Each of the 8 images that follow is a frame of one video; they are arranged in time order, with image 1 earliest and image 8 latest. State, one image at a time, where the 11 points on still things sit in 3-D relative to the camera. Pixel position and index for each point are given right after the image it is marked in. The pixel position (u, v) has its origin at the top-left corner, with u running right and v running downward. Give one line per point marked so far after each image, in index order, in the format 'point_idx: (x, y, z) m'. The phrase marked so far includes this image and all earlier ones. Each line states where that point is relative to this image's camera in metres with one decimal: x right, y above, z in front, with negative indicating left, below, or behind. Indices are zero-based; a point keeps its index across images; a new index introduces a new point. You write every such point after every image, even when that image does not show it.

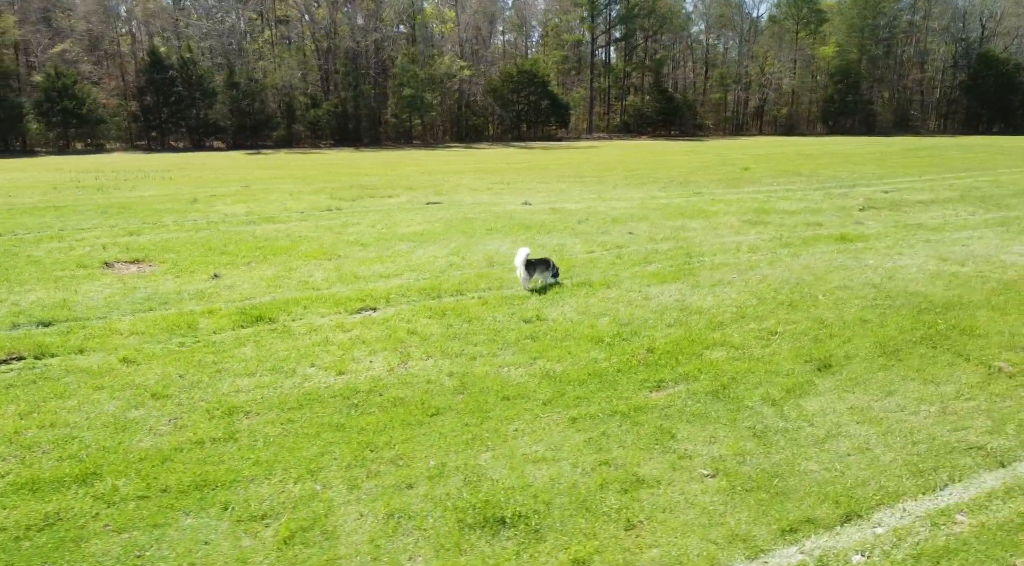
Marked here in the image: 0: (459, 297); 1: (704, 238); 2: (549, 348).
0: (-0.6, -0.2, +8.8) m
1: (+3.3, +0.8, +13.1) m
2: (+0.3, -0.6, +6.9) m
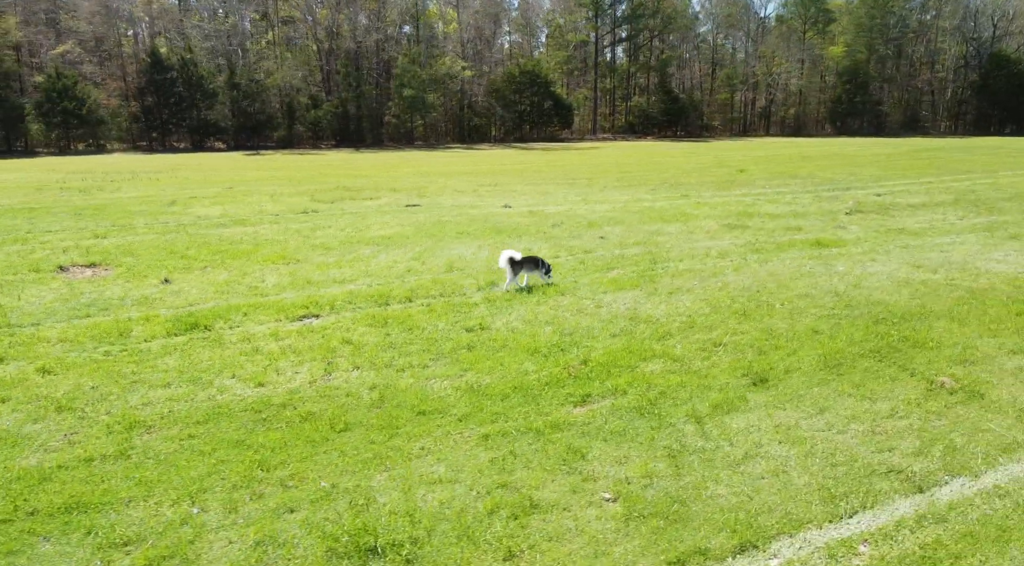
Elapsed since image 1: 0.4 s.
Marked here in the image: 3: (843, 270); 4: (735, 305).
0: (-1.2, -0.2, +8.6) m
1: (+2.8, +0.7, +12.9) m
2: (-0.3, -0.7, +6.7) m
3: (+4.8, +0.2, +10.8) m
4: (+2.6, -0.3, +8.6) m
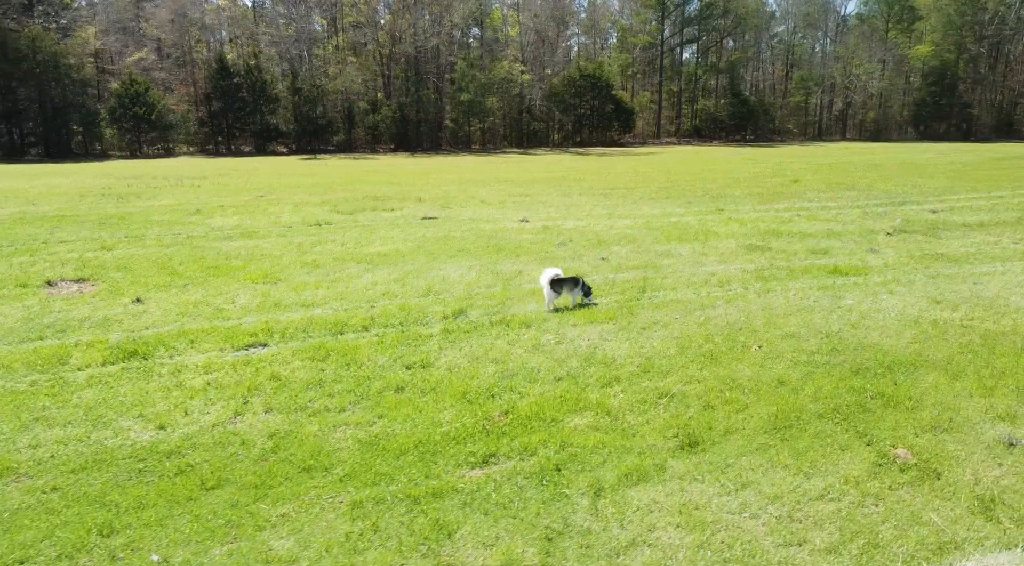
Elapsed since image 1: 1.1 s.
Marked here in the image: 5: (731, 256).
0: (-1.7, -0.6, +8.3) m
1: (+2.7, +0.3, +12.2) m
2: (-0.9, -1.0, +6.4) m
3: (+4.5, -0.3, +9.9) m
4: (+2.1, -0.7, +8.0) m
5: (+3.9, +0.5, +13.5) m
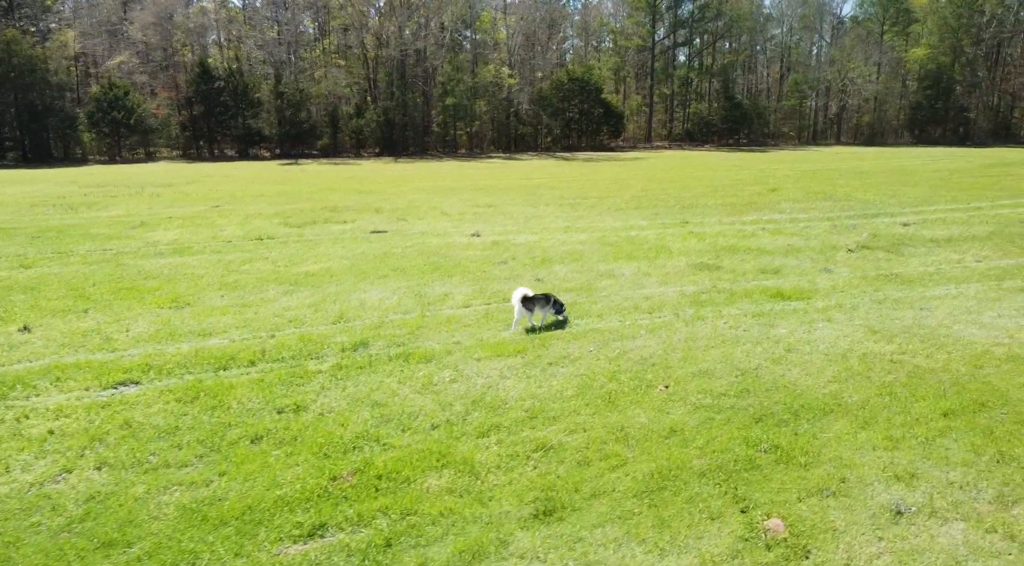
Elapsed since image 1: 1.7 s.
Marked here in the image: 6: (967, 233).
0: (-2.8, -0.9, +7.8) m
1: (+1.6, -0.1, +11.7) m
2: (-2.0, -1.4, +5.9) m
3: (+3.4, -0.7, +9.4) m
4: (+1.0, -1.0, +7.5) m
5: (+2.8, +0.1, +12.9) m
6: (+12.0, +1.3, +19.6) m
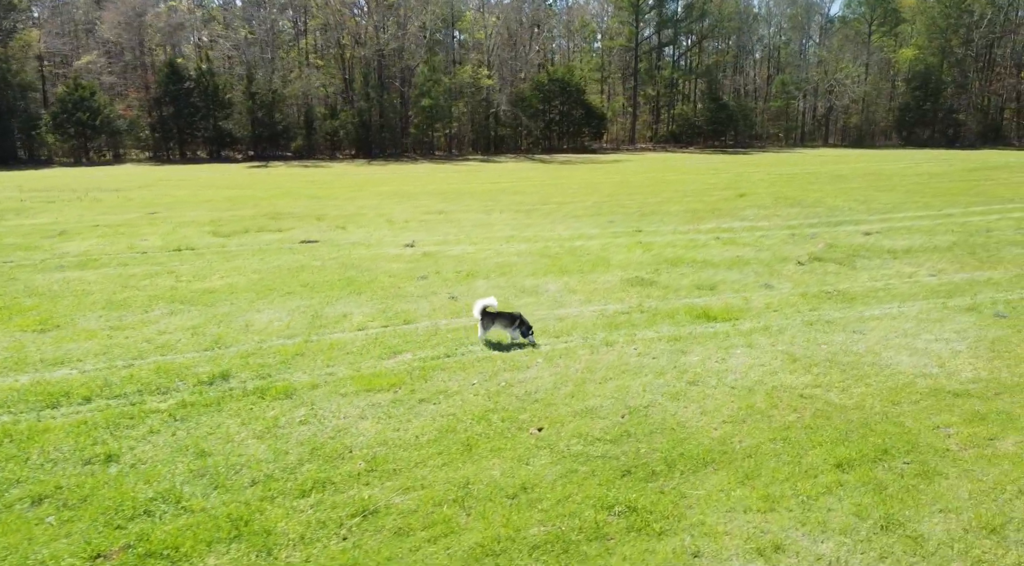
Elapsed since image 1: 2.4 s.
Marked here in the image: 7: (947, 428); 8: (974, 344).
0: (-4.1, -1.2, +7.0) m
1: (+0.2, -0.4, +10.9) m
2: (-3.3, -1.7, +5.0) m
3: (+2.1, -0.9, +8.7) m
4: (-0.3, -1.3, +6.7) m
5: (+1.5, -0.2, +12.2) m
6: (+10.6, +1.0, +18.9) m
7: (+4.1, -1.4, +7.0) m
8: (+6.2, -0.8, +9.8) m
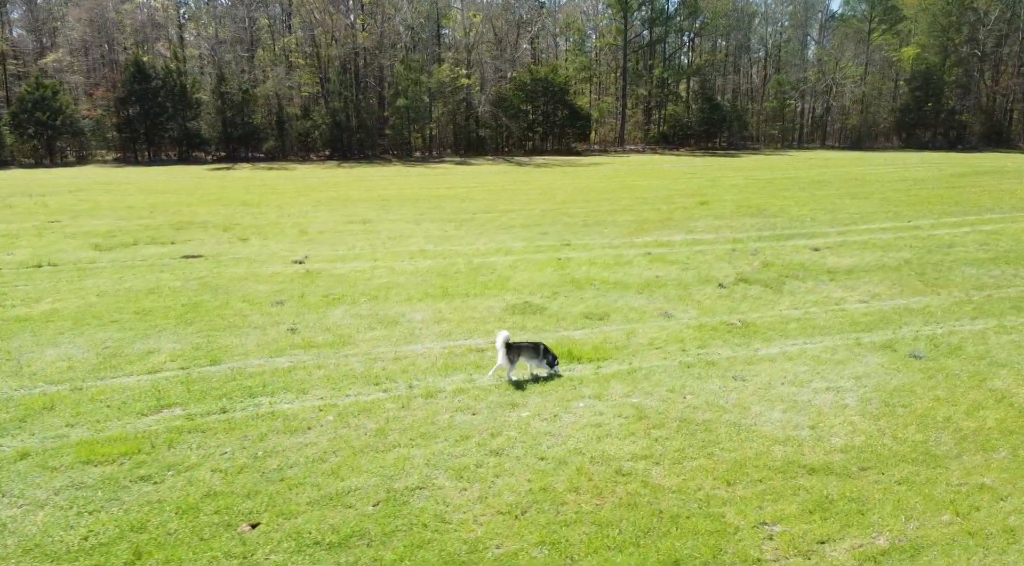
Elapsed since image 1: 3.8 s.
0: (-6.2, -1.6, +5.7) m
1: (-1.8, -0.8, +9.5) m
2: (-5.5, -2.1, +3.7) m
3: (0.0, -1.4, +7.3) m
4: (-2.4, -1.7, +5.3) m
5: (-0.6, -0.6, +10.8) m
6: (+8.6, +0.6, +17.5) m
7: (+2.0, -1.8, +5.6) m
8: (+4.1, -1.3, +8.4) m
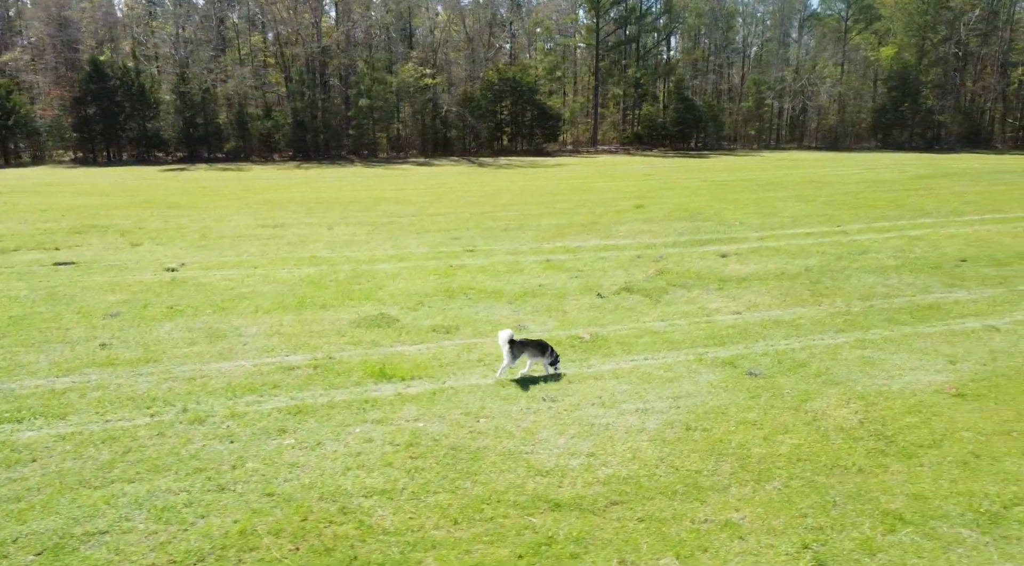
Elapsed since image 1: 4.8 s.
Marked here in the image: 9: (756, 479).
0: (-8.5, -1.8, +5.1) m
1: (-4.1, -1.0, +9.0) m
2: (-7.7, -2.2, +3.2) m
3: (-2.3, -1.5, +6.8) m
4: (-4.7, -1.9, +4.8) m
5: (-2.9, -0.8, +10.3) m
6: (+6.2, +0.4, +17.1) m
7: (-0.3, -2.0, +5.1) m
8: (+1.8, -1.5, +8.0) m
9: (+2.2, -1.8, +6.6) m
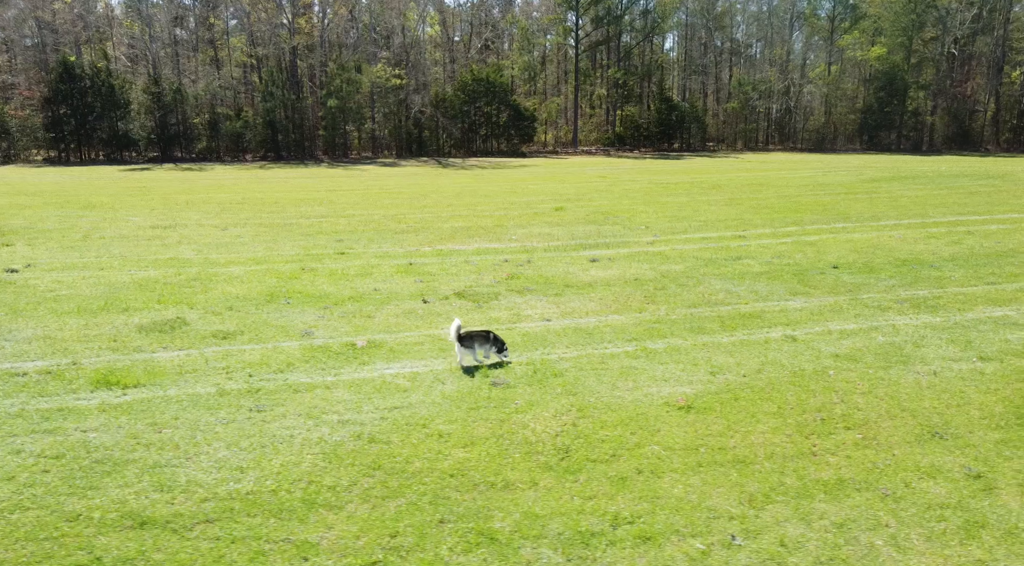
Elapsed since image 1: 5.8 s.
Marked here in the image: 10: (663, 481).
0: (-11.8, -1.8, +5.1) m
1: (-7.4, -1.0, +8.9) m
2: (-11.0, -2.3, +3.1) m
3: (-5.6, -1.6, +6.7) m
4: (-8.0, -2.0, +4.7) m
5: (-6.1, -0.8, +10.2) m
6: (+3.1, +0.3, +16.8) m
7: (-3.6, -2.1, +4.9) m
8: (-1.5, -1.5, +7.8) m
9: (-1.1, -1.8, +6.4) m
10: (+1.4, -1.8, +6.7) m
